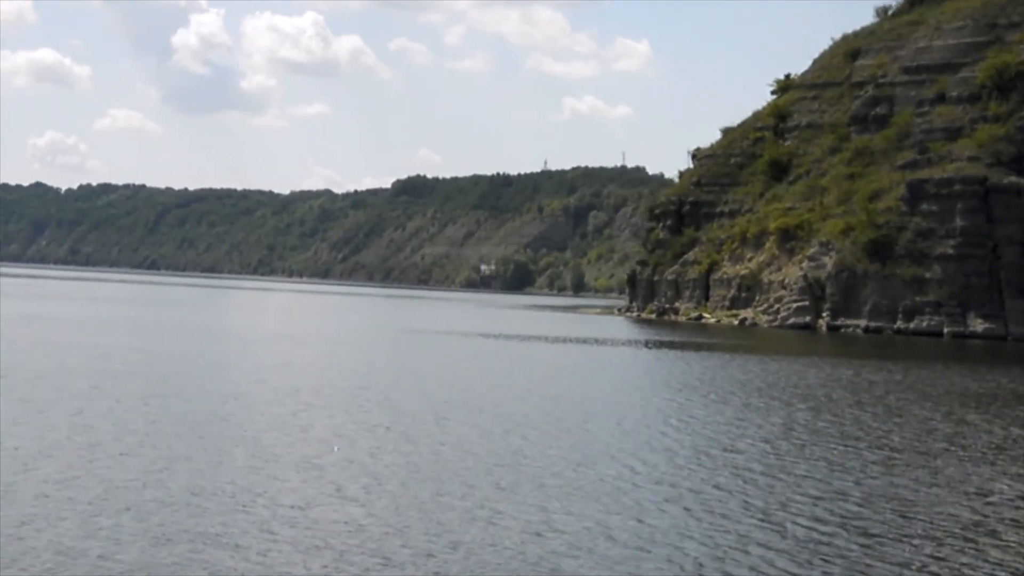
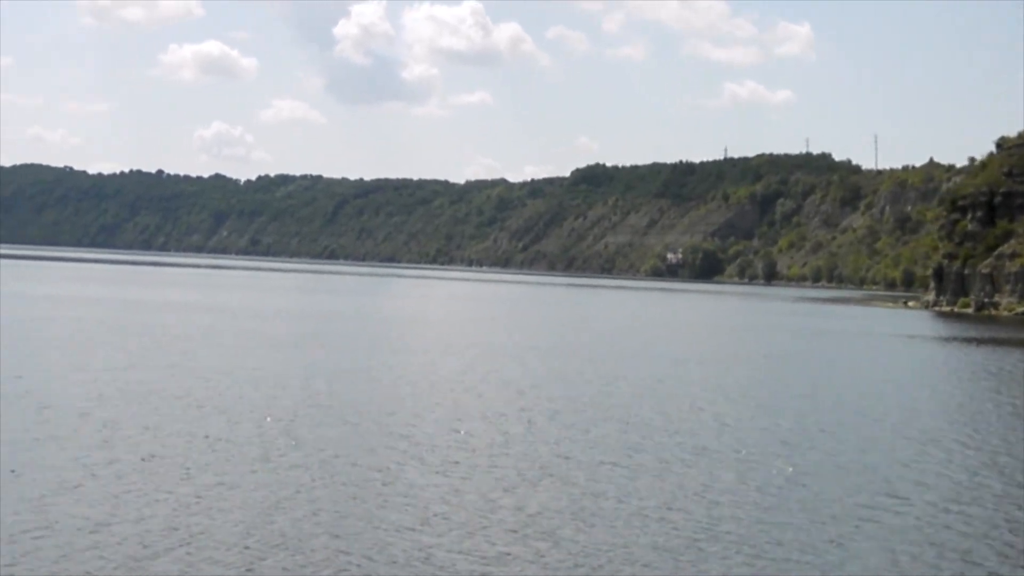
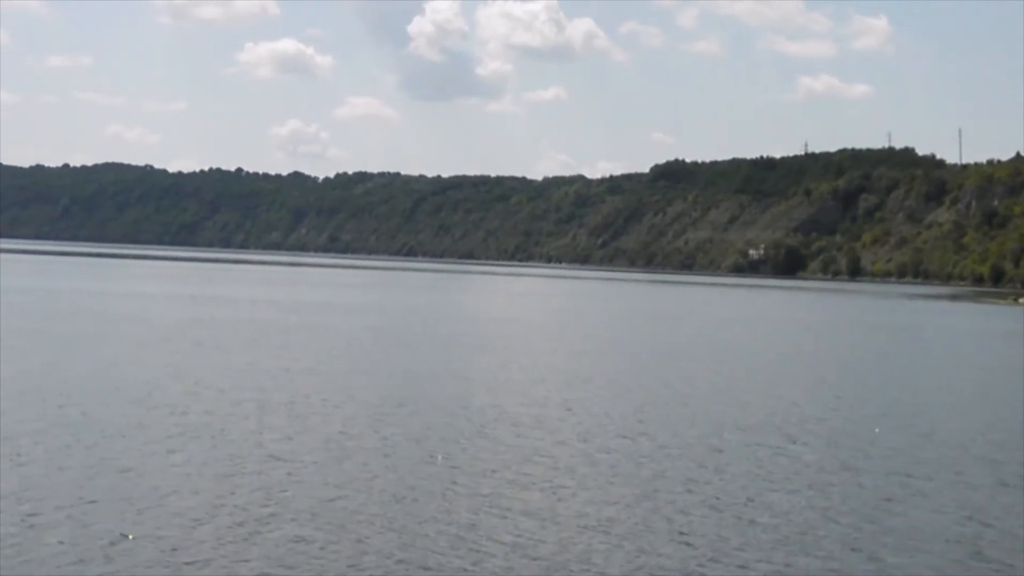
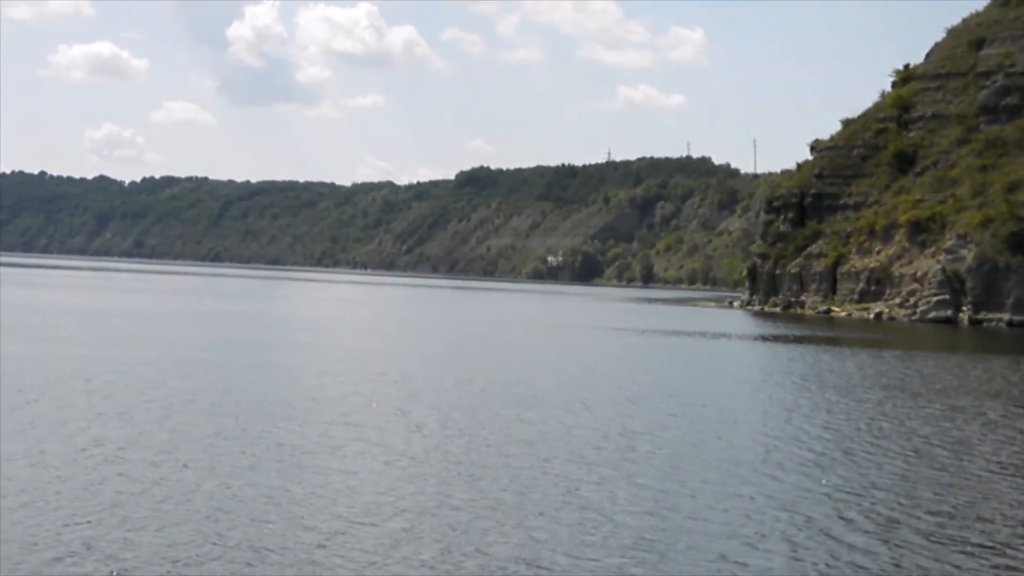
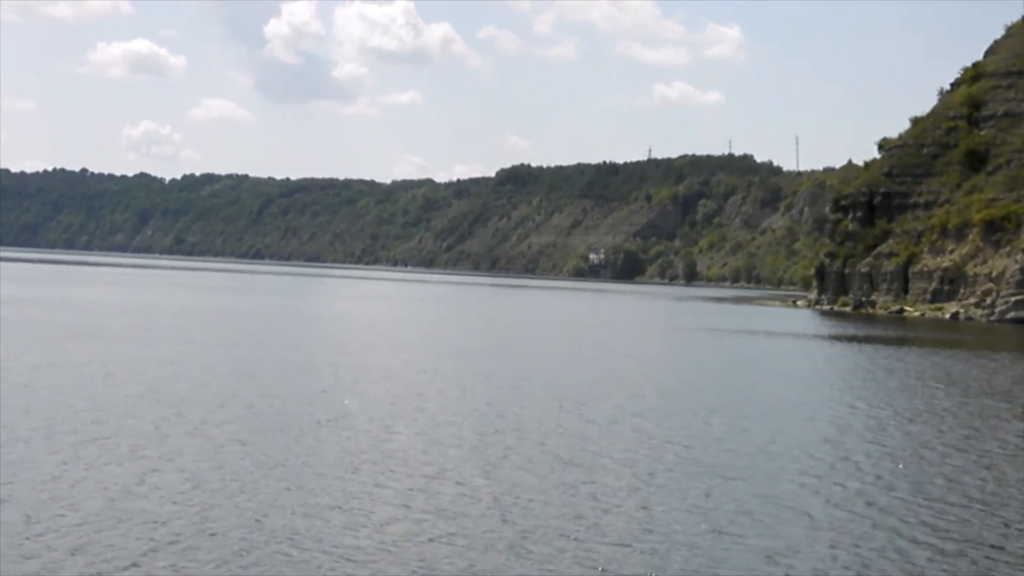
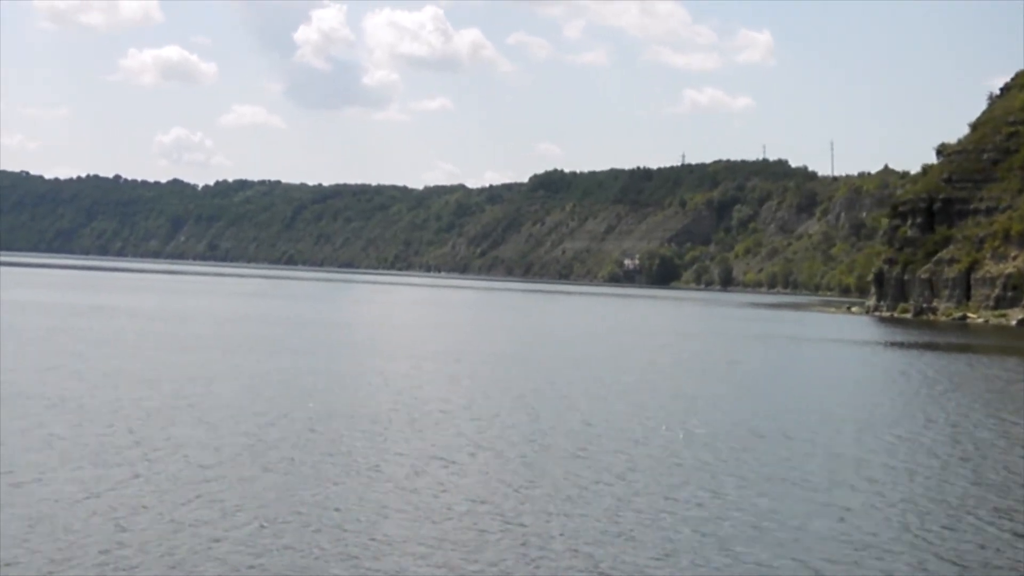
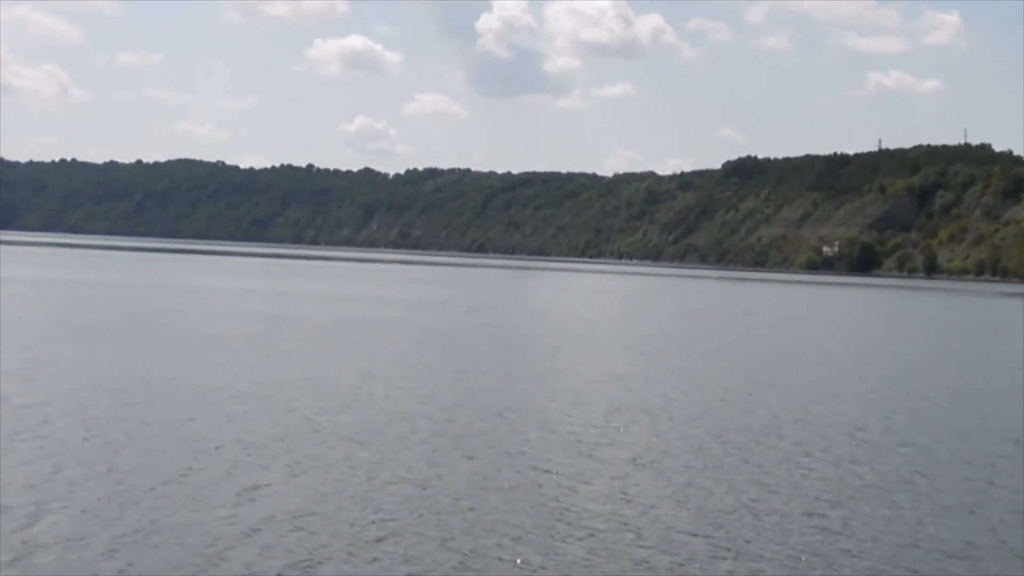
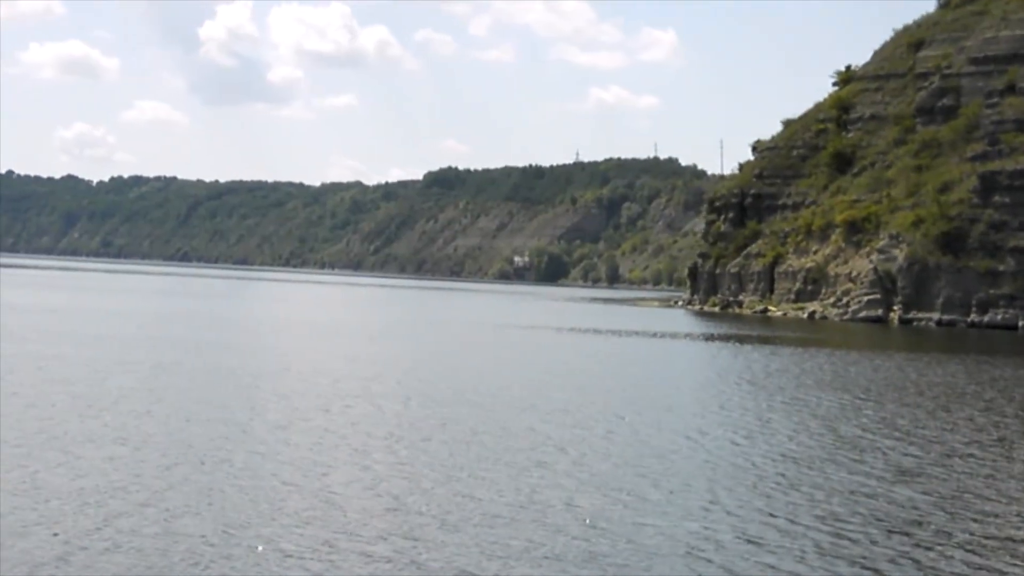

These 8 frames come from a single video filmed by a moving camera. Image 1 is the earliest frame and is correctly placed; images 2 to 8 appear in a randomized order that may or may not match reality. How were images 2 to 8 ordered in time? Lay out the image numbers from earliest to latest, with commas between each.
8, 4, 5, 6, 2, 3, 7
